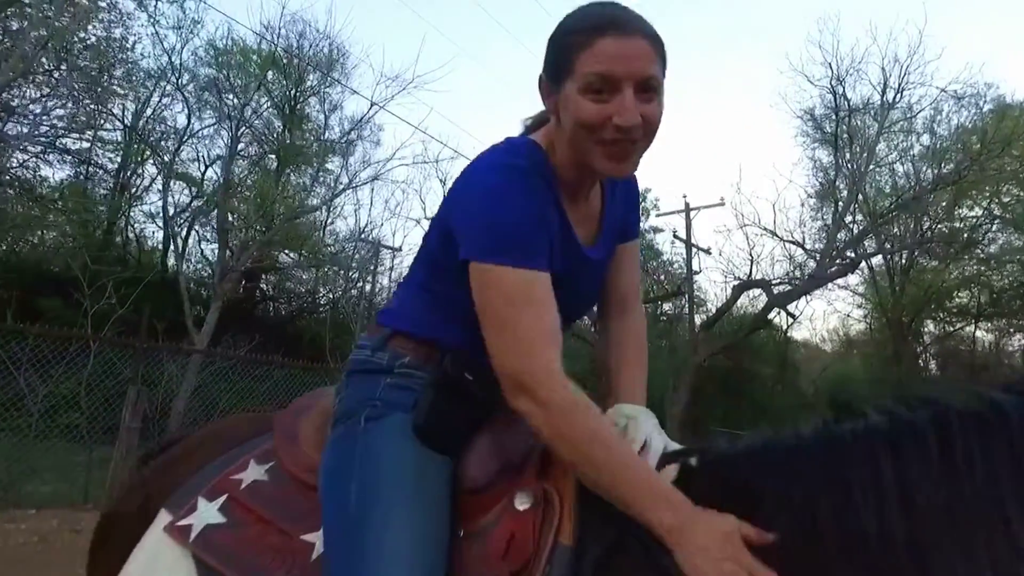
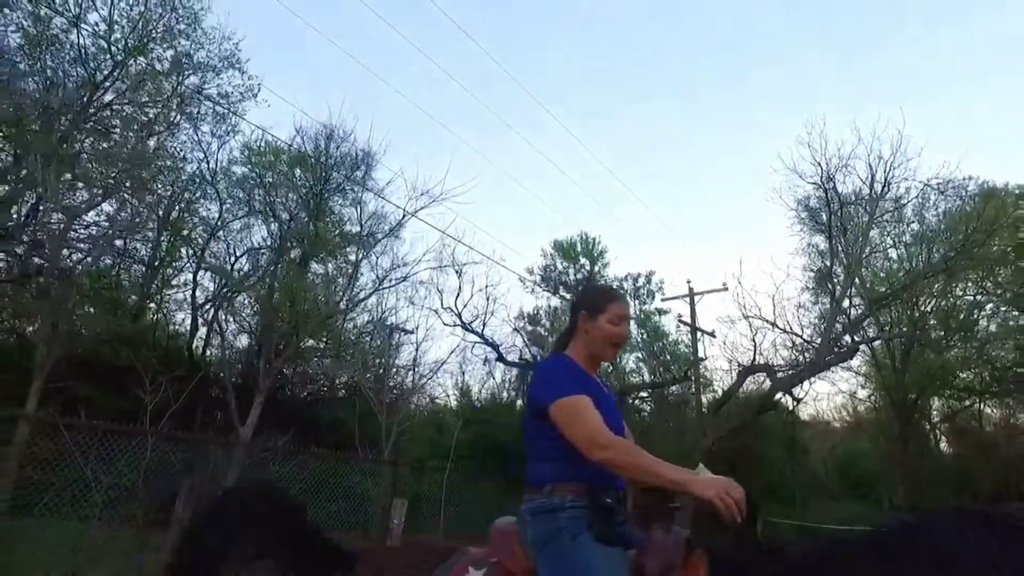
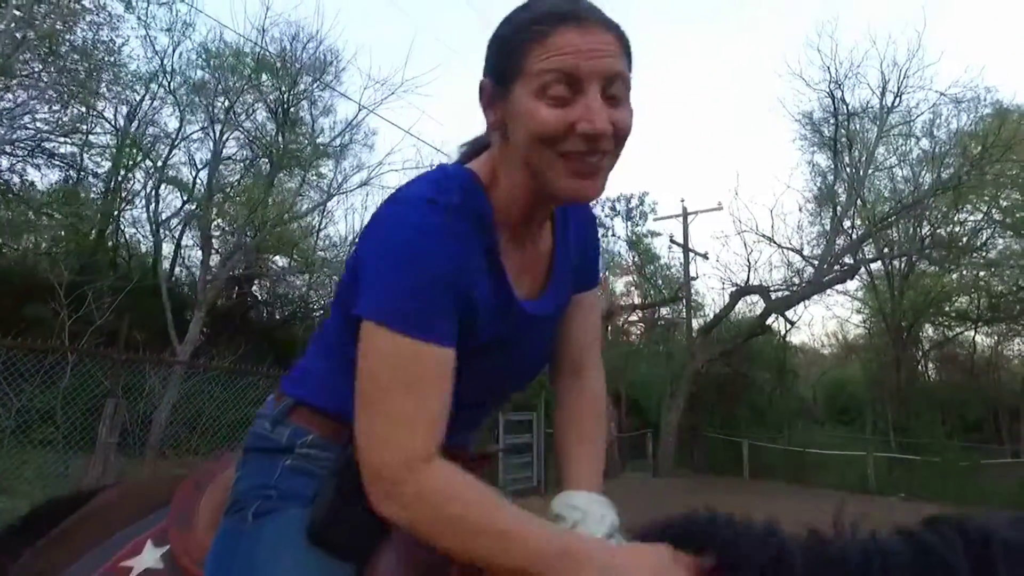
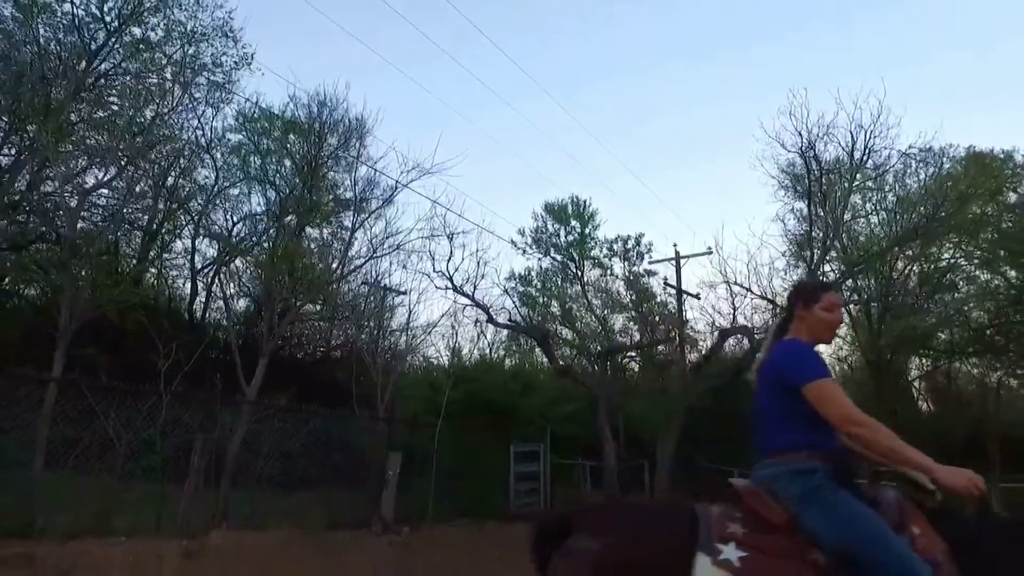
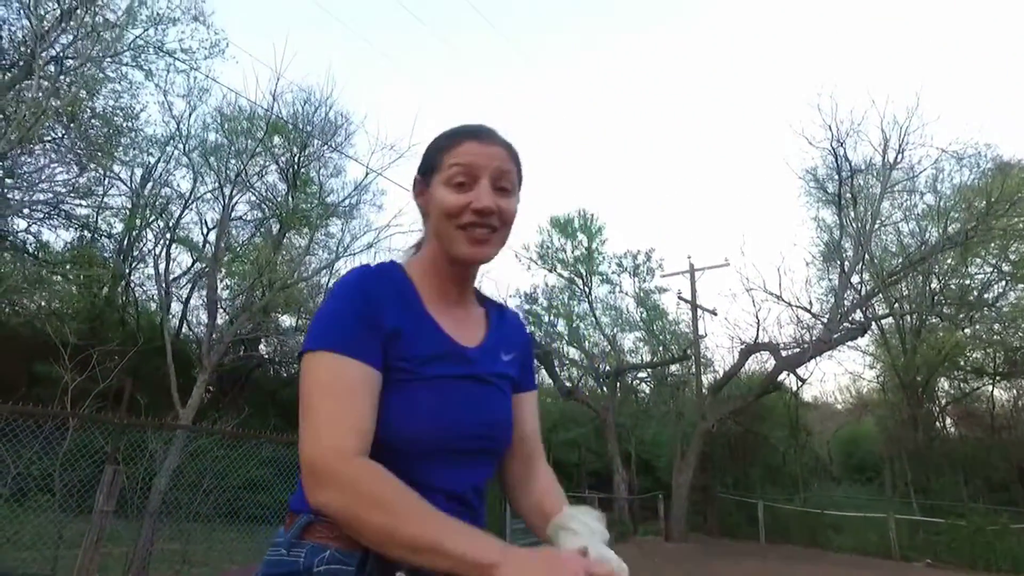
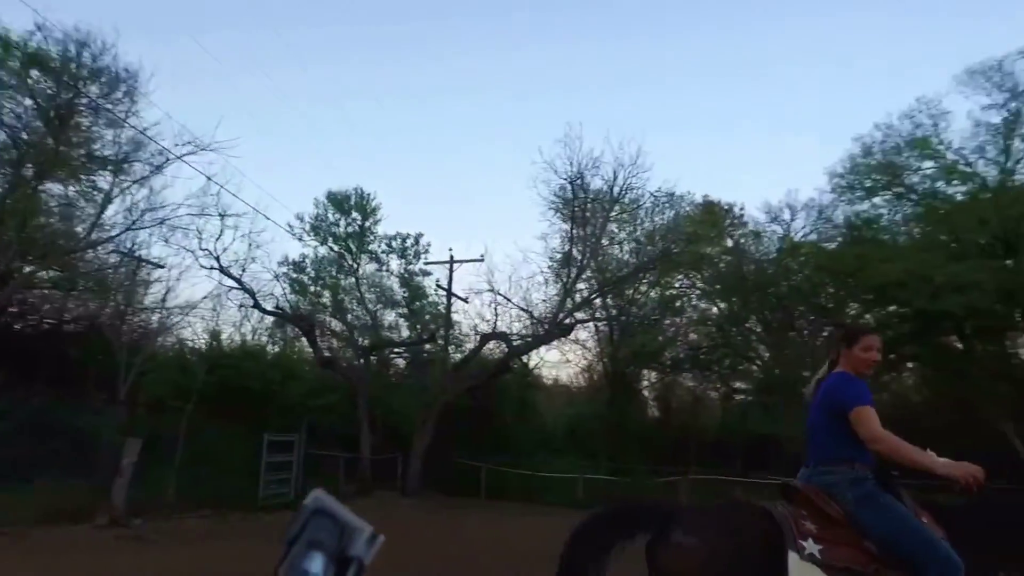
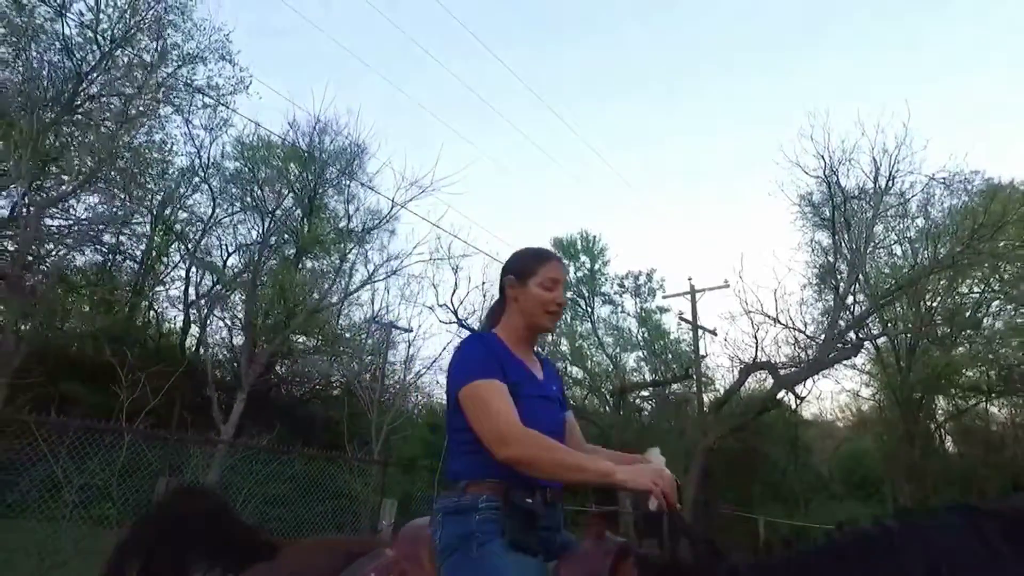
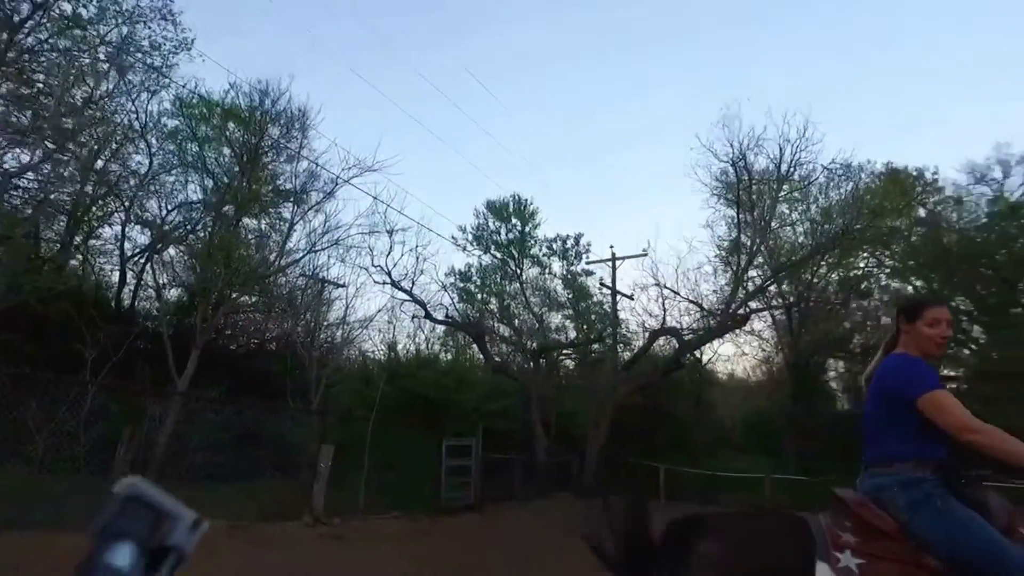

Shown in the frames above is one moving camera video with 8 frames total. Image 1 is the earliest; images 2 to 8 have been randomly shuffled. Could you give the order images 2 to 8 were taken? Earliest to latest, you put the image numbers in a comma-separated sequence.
3, 5, 7, 2, 4, 8, 6
